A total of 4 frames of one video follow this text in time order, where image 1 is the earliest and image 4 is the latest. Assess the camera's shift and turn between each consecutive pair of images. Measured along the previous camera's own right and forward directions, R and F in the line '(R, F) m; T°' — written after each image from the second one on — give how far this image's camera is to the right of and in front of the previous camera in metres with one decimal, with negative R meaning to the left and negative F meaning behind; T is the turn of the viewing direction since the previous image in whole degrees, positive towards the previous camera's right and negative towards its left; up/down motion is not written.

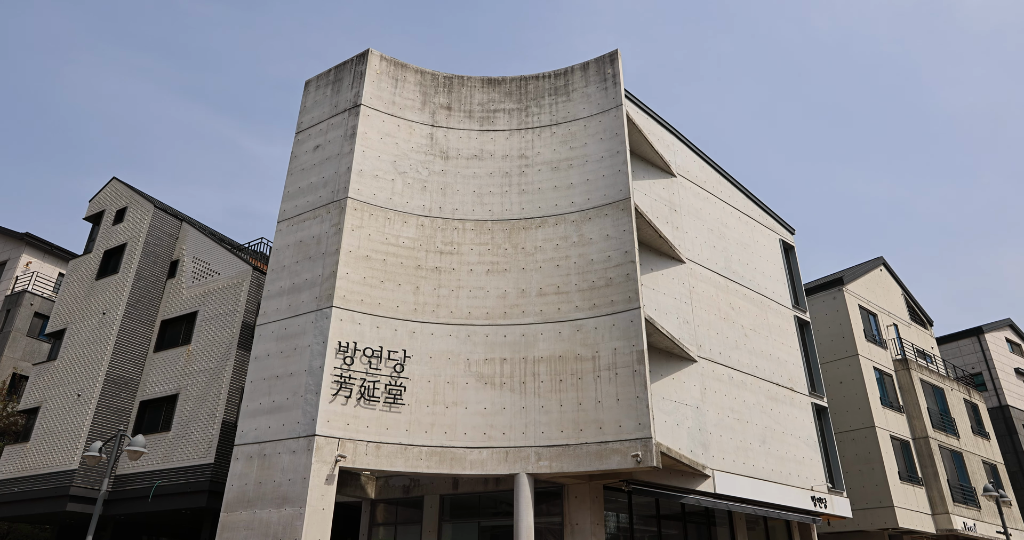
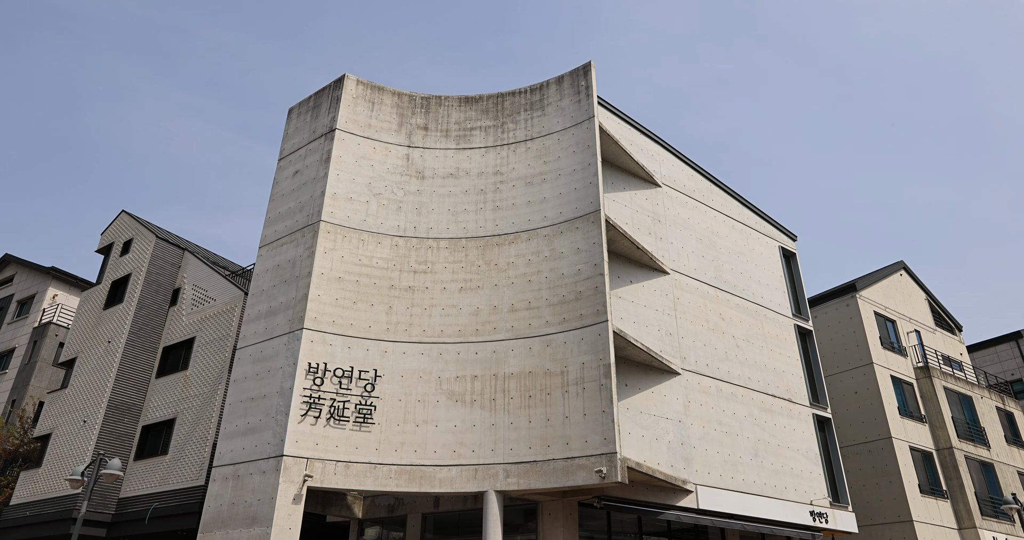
(+2.1, +0.1) m; -4°
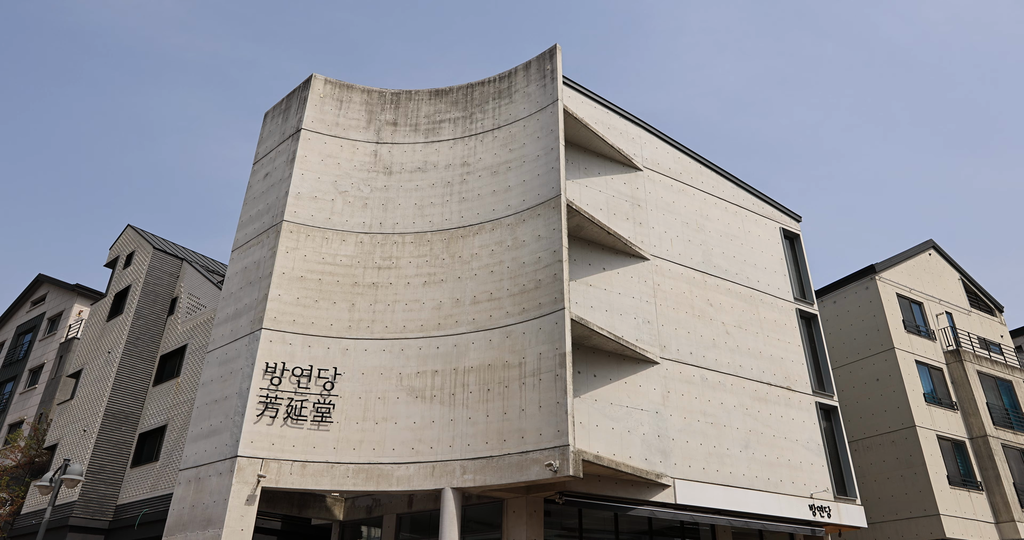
(+2.6, +0.7) m; -5°
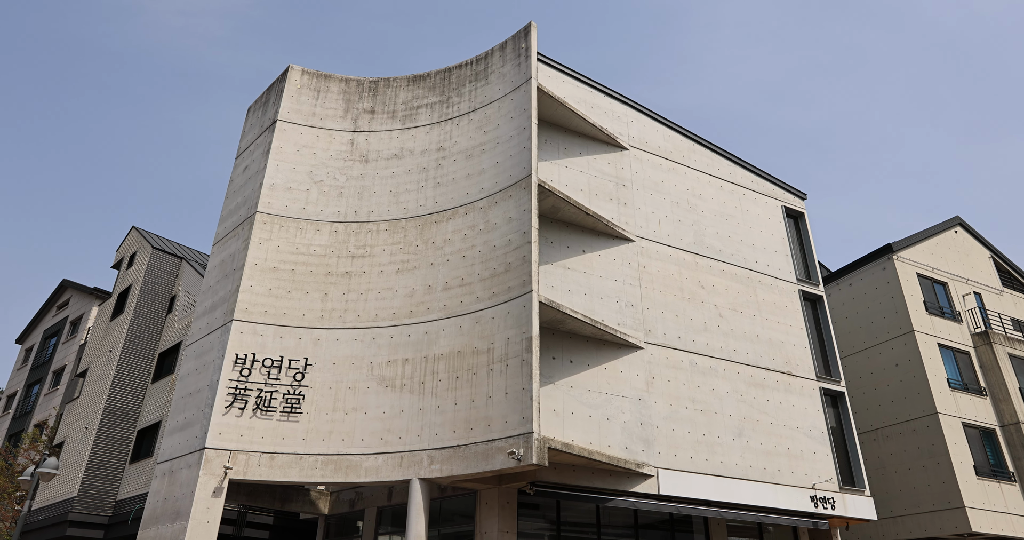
(+1.9, +0.7) m; -3°
